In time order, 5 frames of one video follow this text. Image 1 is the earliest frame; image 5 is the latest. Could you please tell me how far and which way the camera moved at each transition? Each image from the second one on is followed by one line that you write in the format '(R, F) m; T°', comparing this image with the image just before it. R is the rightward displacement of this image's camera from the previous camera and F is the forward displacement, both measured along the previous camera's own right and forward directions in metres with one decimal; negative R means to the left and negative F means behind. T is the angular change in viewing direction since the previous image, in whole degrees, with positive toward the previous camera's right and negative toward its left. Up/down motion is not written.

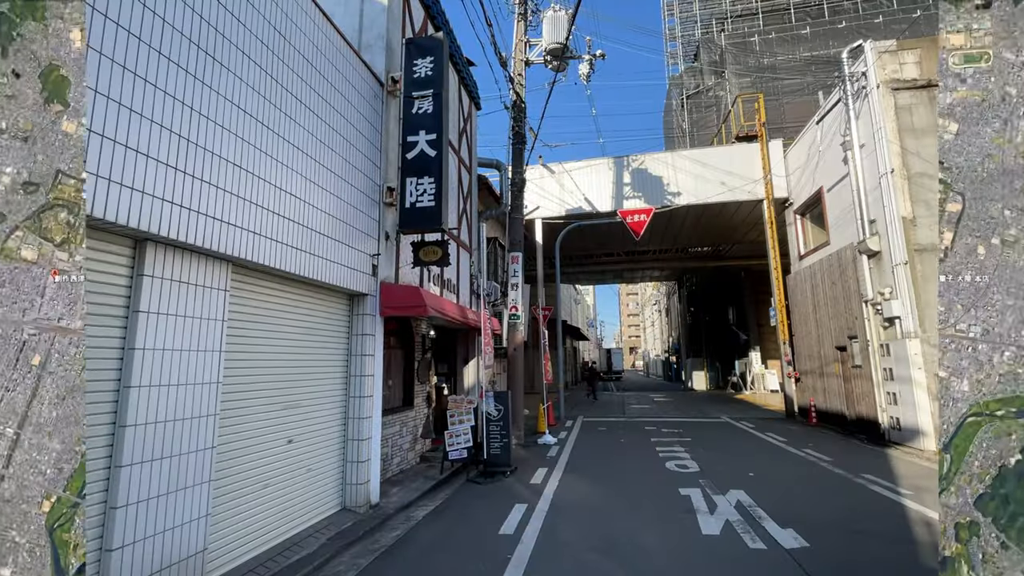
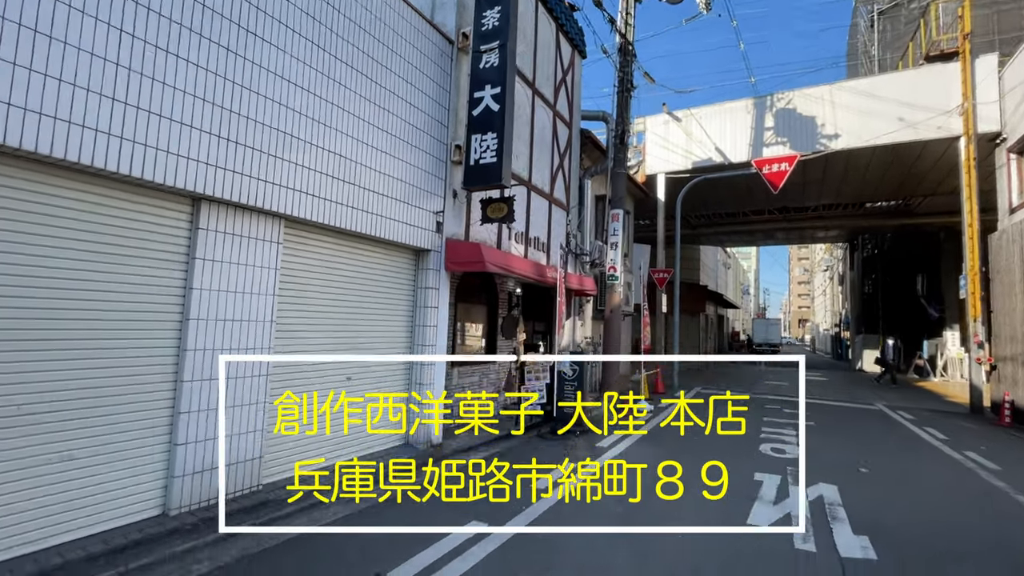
(+1.4, +0.4) m; -19°
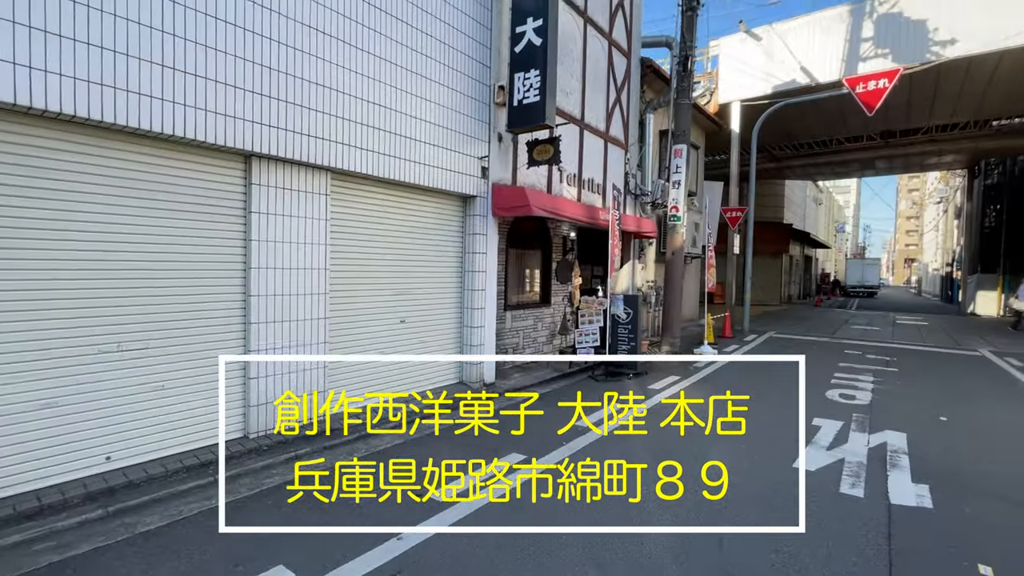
(+0.4, +0.1) m; -9°
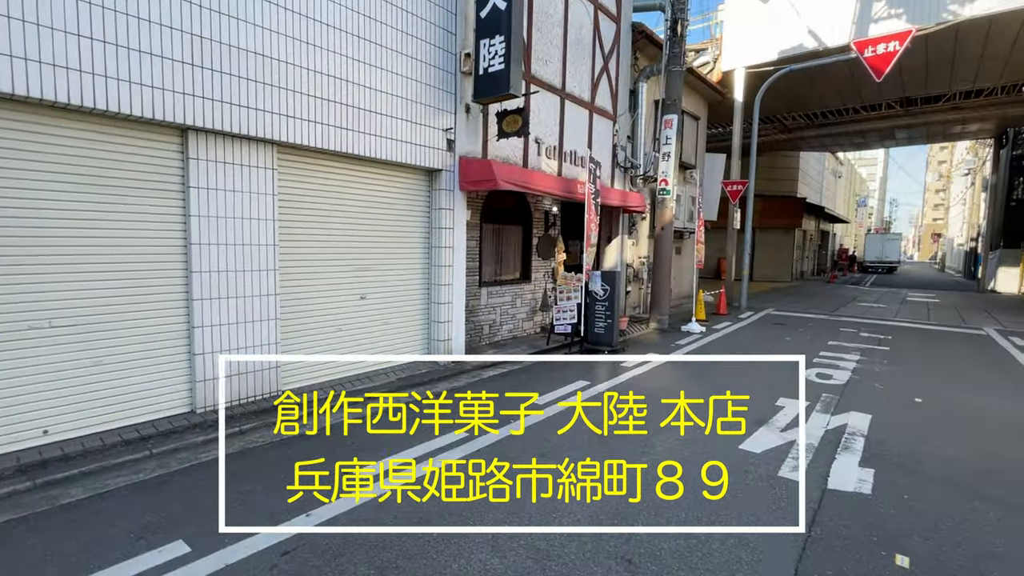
(+0.7, +0.1) m; -2°
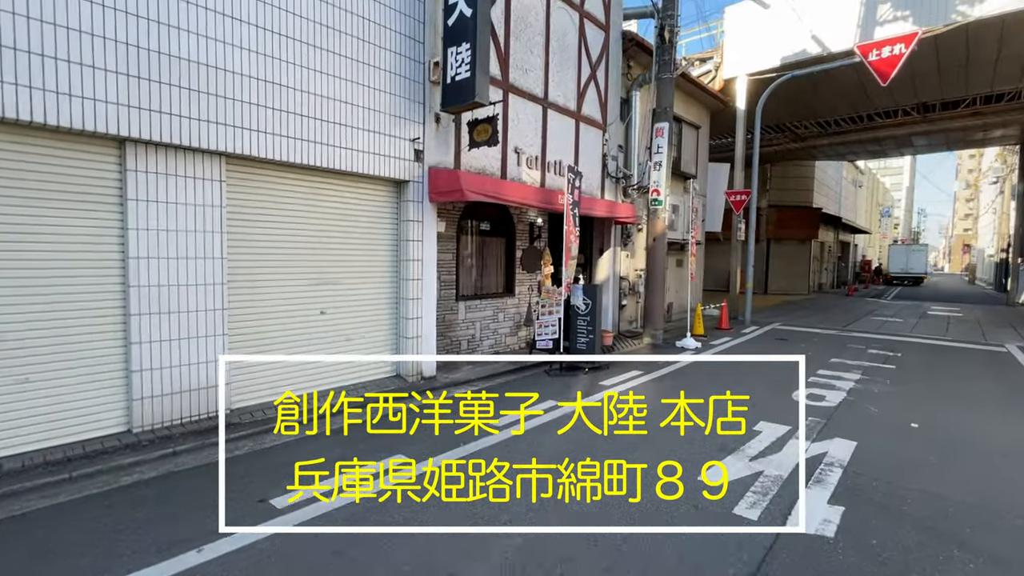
(+0.6, +0.3) m; -3°
